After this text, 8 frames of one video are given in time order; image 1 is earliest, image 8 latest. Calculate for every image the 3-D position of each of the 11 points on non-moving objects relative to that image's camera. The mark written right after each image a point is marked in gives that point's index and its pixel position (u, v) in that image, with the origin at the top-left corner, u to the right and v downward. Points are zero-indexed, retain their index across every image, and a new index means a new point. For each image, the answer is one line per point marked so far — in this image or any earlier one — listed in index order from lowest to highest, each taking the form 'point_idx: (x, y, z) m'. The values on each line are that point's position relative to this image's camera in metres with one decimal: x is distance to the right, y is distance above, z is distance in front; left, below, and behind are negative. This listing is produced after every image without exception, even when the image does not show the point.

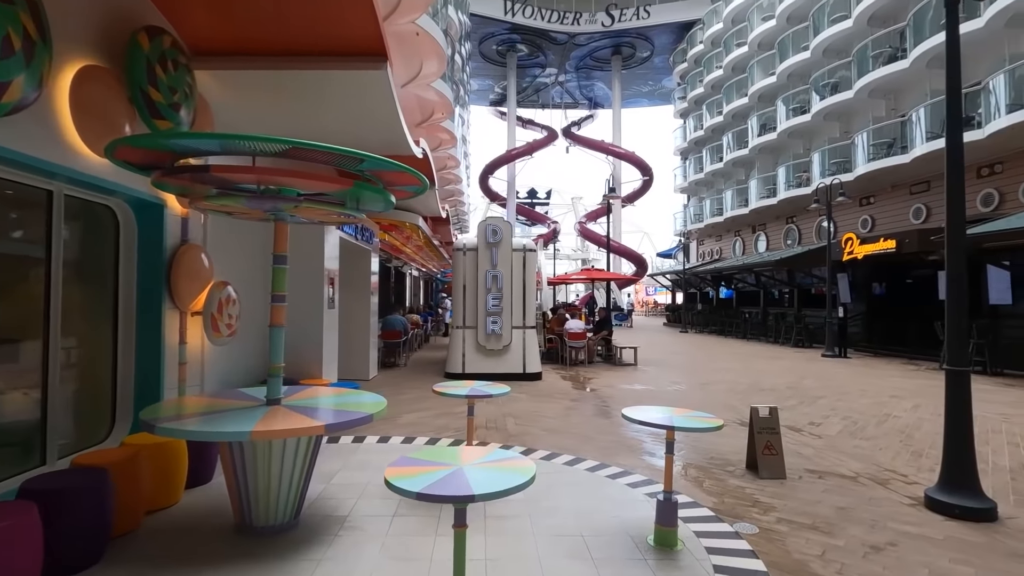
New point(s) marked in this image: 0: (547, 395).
0: (+0.6, -1.8, +9.0) m
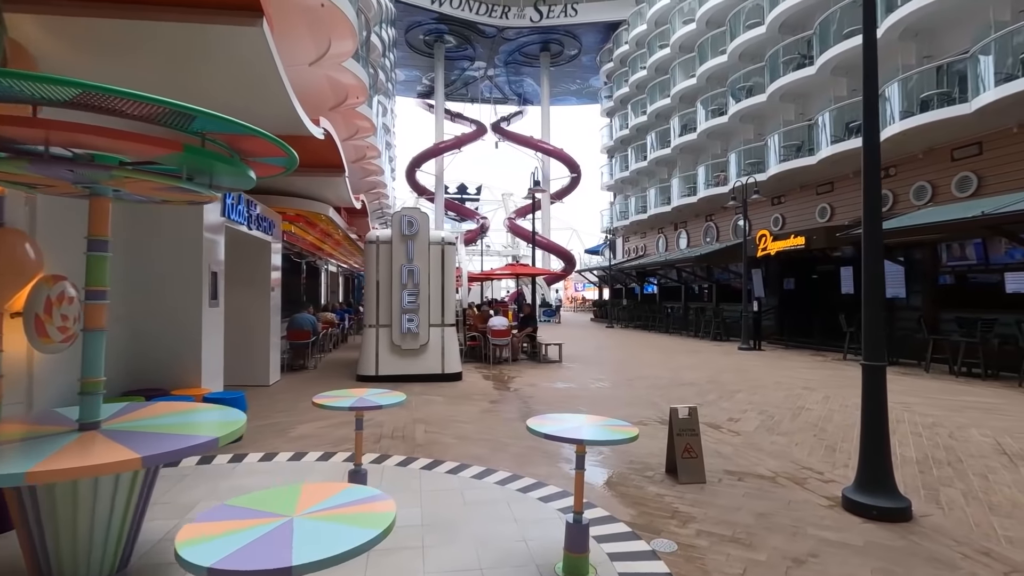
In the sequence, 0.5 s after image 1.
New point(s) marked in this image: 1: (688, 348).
0: (-0.7, -1.7, +8.4) m
1: (+5.5, -1.9, +16.9) m
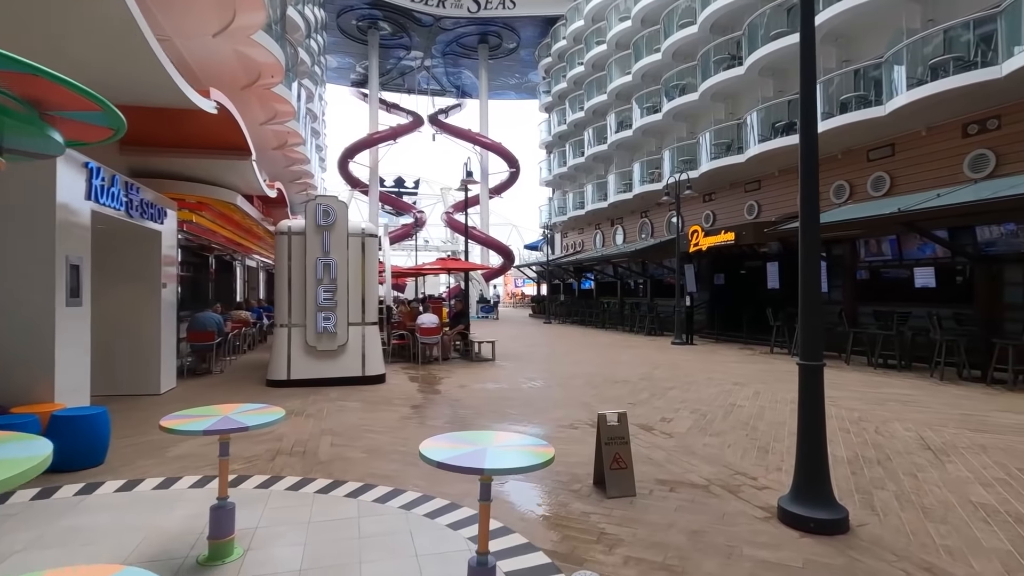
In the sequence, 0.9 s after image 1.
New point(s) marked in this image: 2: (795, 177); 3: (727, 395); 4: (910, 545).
0: (-1.8, -1.6, +7.8) m
1: (+3.5, -1.7, +16.8) m
2: (+10.5, +4.1, +20.0) m
3: (+3.2, -1.6, +7.9) m
4: (+2.4, -1.6, +3.3) m
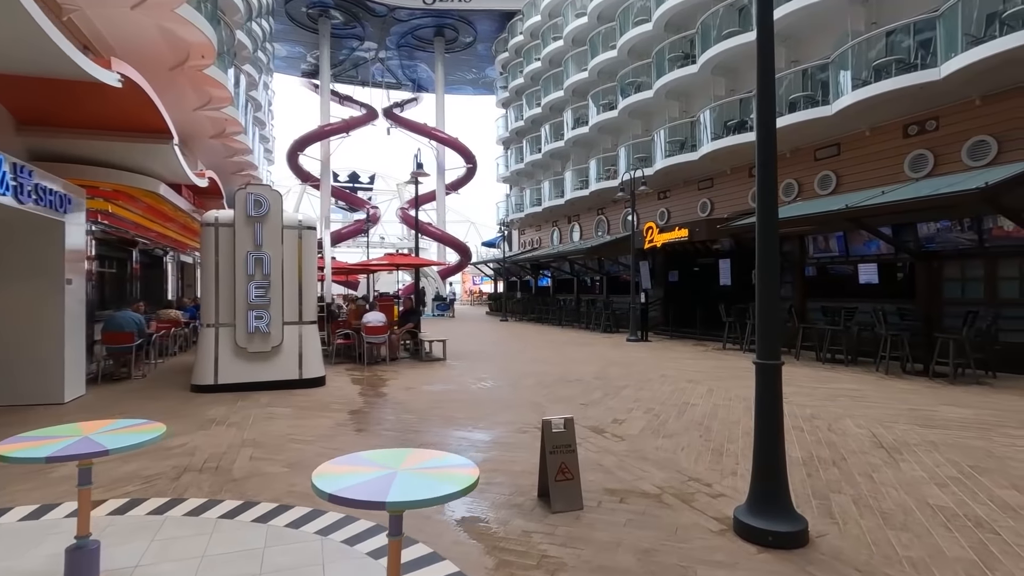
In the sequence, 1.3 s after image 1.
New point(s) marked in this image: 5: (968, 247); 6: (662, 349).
0: (-2.5, -1.6, +7.2) m
1: (+2.1, -1.6, +16.6) m
2: (+8.8, +4.3, +20.3) m
3: (+2.4, -1.5, +7.7) m
4: (+2.0, -1.5, +3.0) m
5: (+8.8, +0.8, +10.3) m
6: (+4.0, -1.6, +14.2) m
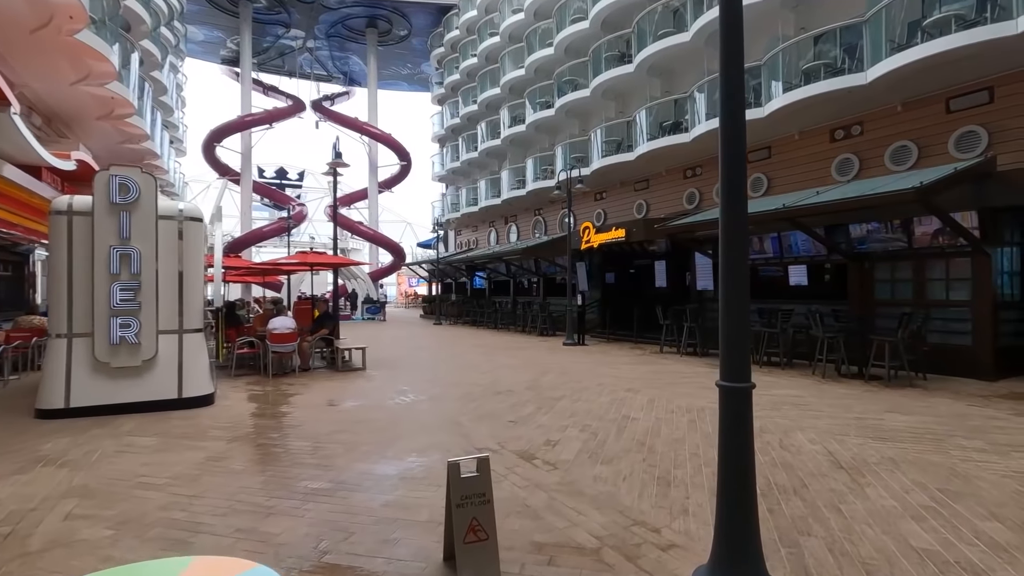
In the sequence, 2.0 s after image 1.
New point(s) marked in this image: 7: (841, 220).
0: (-3.5, -1.6, +6.0) m
1: (+0.1, -1.7, +15.9) m
2: (+6.3, +4.2, +20.2) m
3: (+1.4, -1.5, +7.1) m
4: (+1.5, -1.5, +2.3) m
5: (+7.4, +0.7, +10.3) m
6: (+2.2, -1.7, +13.7) m
7: (+6.4, +1.3, +10.4) m
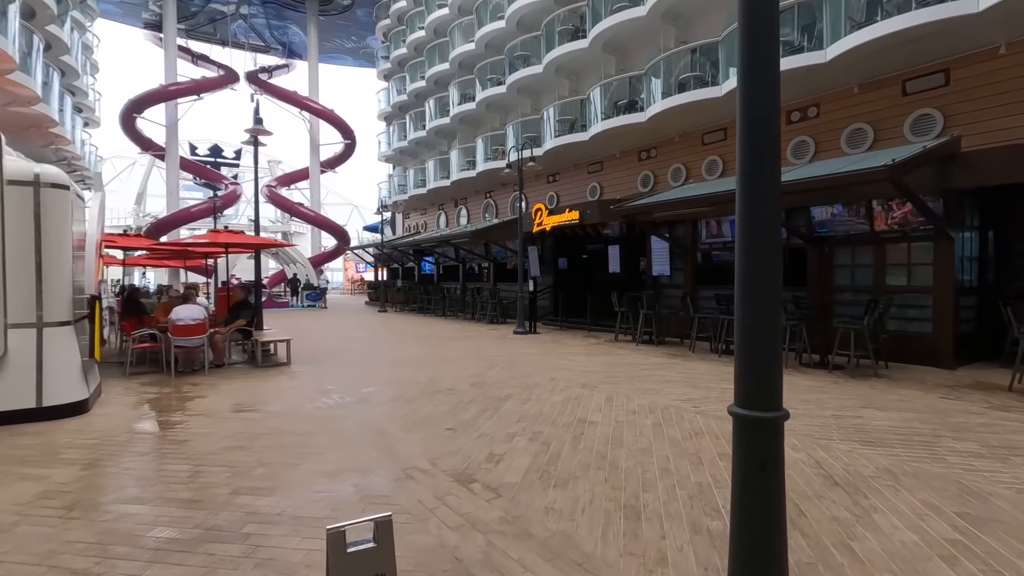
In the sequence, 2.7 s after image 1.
0: (-4.0, -1.5, +4.7) m
1: (-1.4, -1.3, +14.9) m
2: (+4.5, +4.7, +19.6) m
3: (+0.7, -1.3, +6.2) m
4: (+1.3, -1.5, +1.5) m
5: (+6.4, +1.0, +9.9) m
6: (+0.9, -1.3, +12.9) m
7: (+5.4, +1.6, +9.9) m
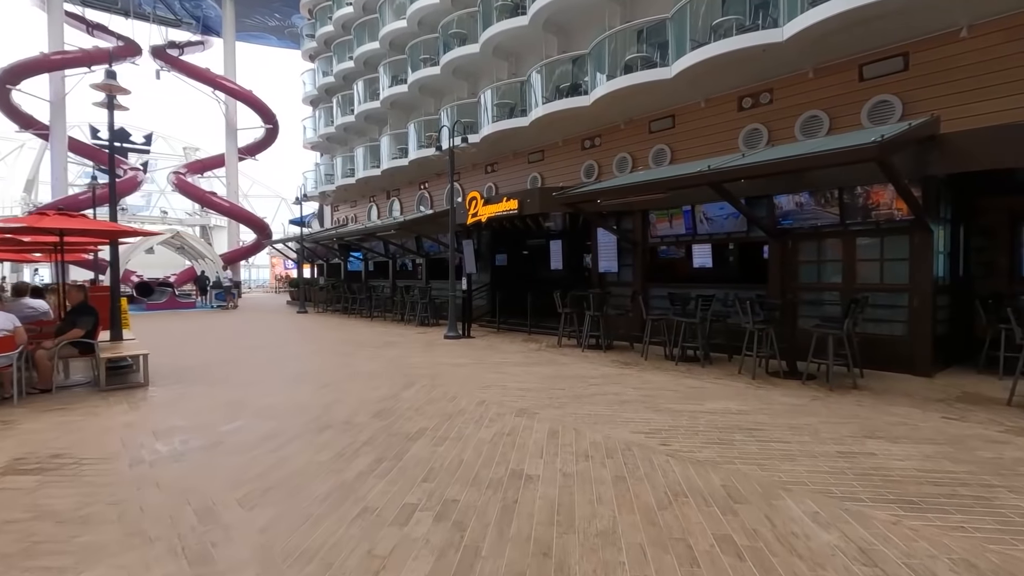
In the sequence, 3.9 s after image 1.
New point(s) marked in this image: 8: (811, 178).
0: (-4.6, -1.5, +2.6) m
1: (-3.1, -1.3, +13.0) m
2: (+2.2, +4.8, +18.3) m
3: (0.0, -1.3, +4.6) m
4: (+1.0, -1.5, 0.0) m
5: (+5.2, +1.0, +8.9) m
6: (-0.6, -1.3, +11.3) m
7: (+4.2, +1.6, +8.8) m
8: (+4.5, +1.7, +8.2) m
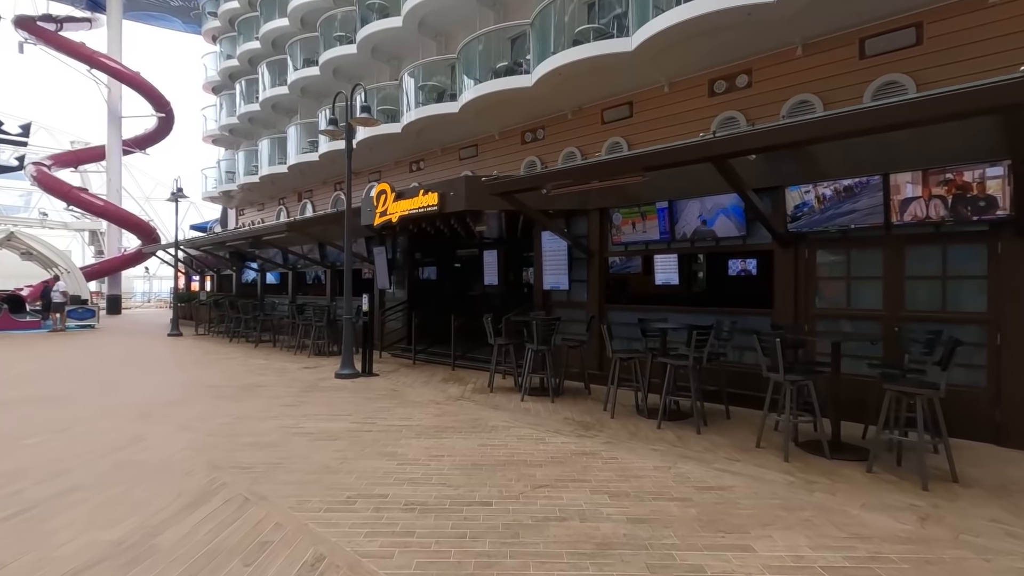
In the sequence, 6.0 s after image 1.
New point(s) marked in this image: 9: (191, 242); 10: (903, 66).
0: (-4.9, -1.6, -1.1) m
1: (-4.6, -1.6, +9.4) m
2: (+0.1, +4.2, +15.5) m
3: (-0.6, -1.5, +1.5) m
4: (+1.0, -1.5, -3.0) m
5: (+4.2, +0.7, +6.4) m
6: (-1.9, -1.6, +8.0) m
7: (+3.2, +1.3, +6.2) m
8: (+3.5, +1.4, +5.6) m
9: (-11.4, +1.7, +19.5) m
10: (+6.6, +3.8, +9.1) m
